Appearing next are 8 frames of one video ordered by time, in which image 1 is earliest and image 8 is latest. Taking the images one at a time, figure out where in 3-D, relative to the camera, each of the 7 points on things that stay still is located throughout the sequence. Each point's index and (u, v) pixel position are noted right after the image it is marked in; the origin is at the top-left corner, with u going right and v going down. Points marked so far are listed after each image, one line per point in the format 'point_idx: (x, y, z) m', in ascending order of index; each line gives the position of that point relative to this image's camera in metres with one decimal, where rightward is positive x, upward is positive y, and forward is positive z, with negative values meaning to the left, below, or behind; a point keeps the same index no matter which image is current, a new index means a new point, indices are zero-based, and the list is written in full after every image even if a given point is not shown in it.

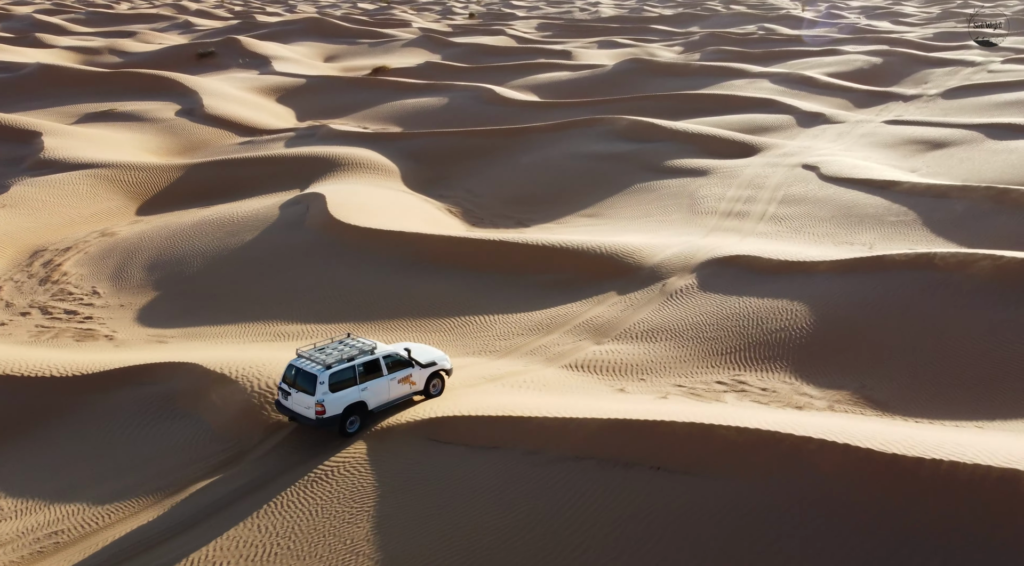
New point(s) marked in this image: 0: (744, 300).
0: (+4.5, -0.3, +18.7) m
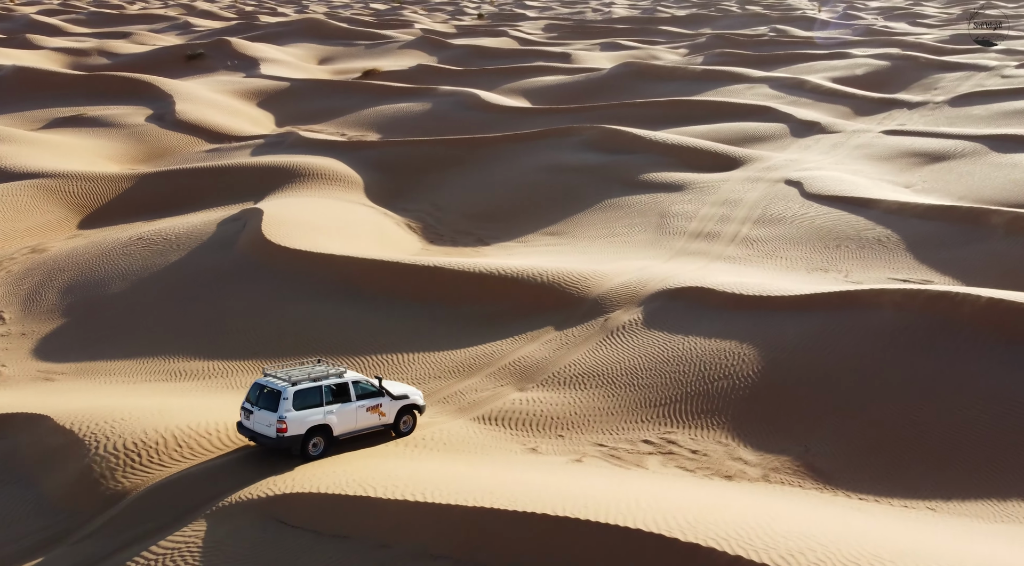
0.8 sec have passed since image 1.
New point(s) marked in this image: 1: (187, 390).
0: (+3.1, -1.0, +16.8) m
1: (-5.7, -1.9, +16.5) m
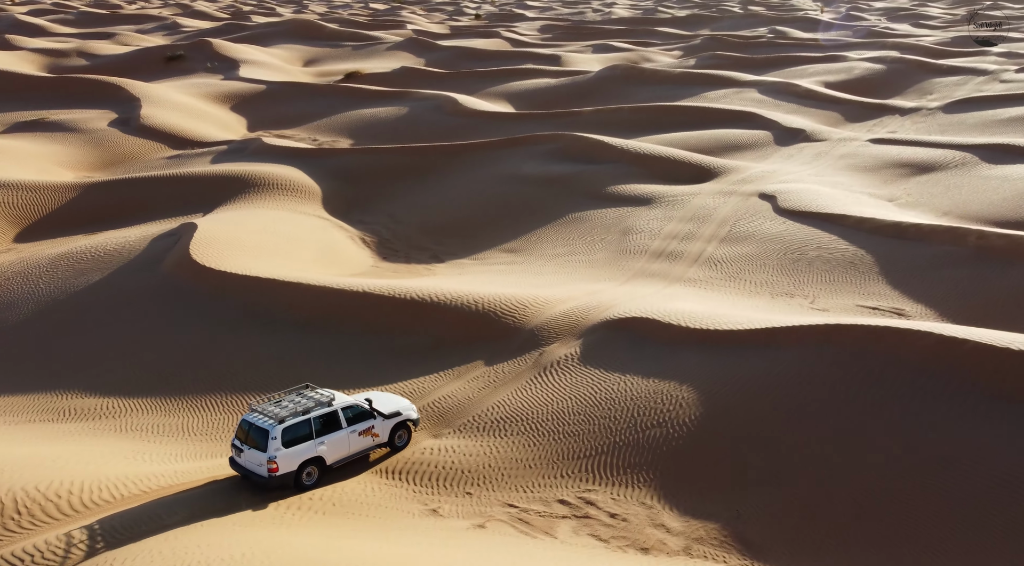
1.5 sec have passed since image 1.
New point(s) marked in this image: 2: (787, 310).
0: (+1.8, -1.5, +15.2) m
1: (-7.0, -2.4, +15.1) m
2: (+5.4, -0.6, +18.9) m
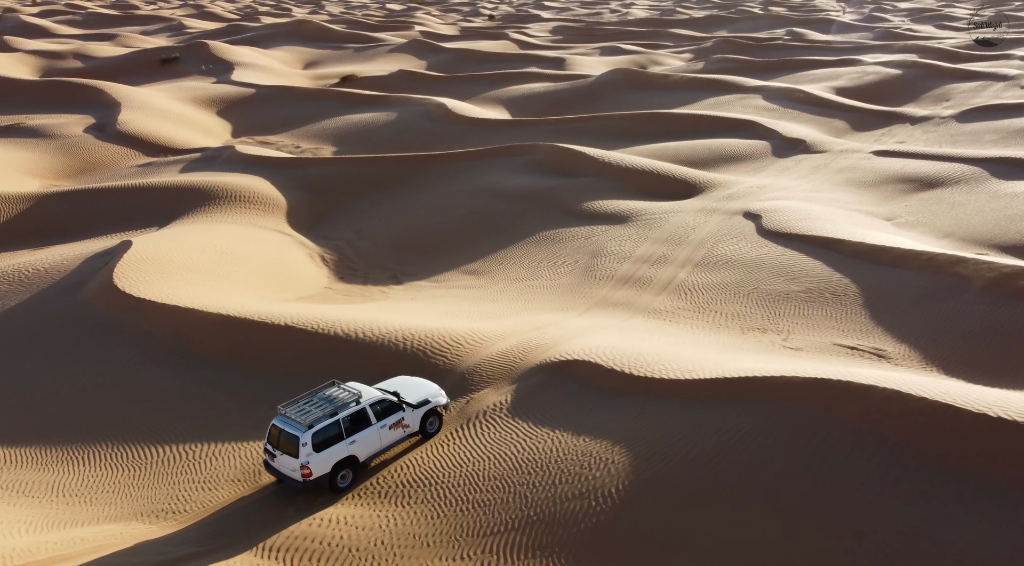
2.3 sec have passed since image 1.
0: (+0.6, -2.1, +13.4) m
1: (-8.2, -2.9, +13.5) m
2: (+4.3, -1.2, +17.0) m
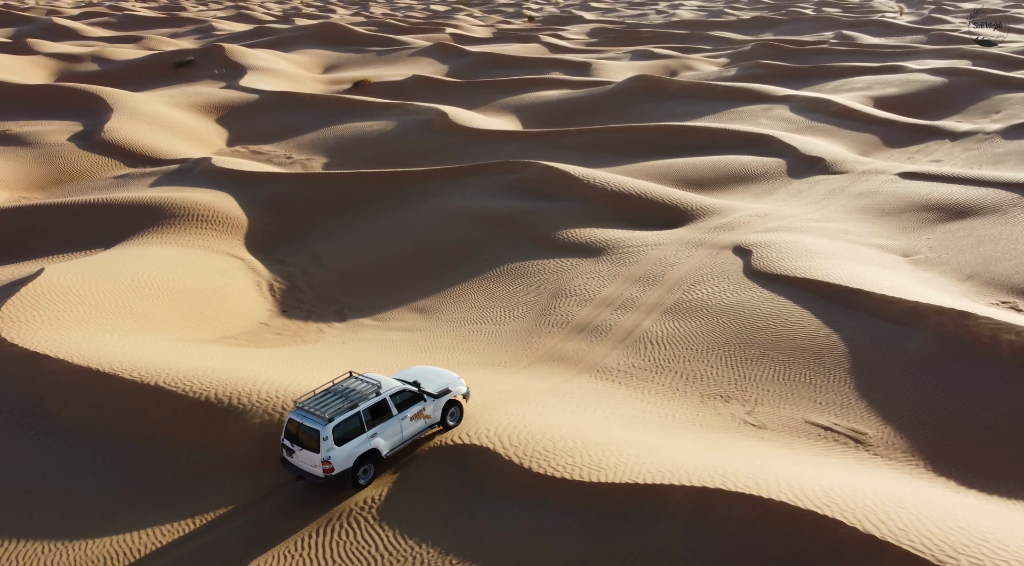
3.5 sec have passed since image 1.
0: (-1.0, -3.0, +10.8) m
1: (-9.8, -3.6, +11.4) m
2: (+2.9, -2.1, +14.1) m
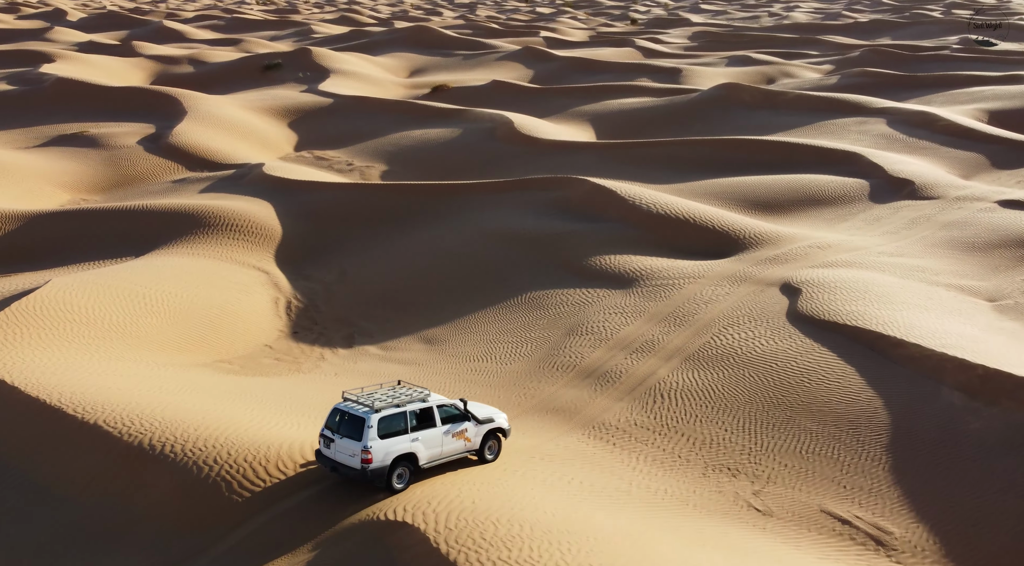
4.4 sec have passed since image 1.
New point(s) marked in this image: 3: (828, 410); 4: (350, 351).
0: (-2.0, -3.6, +9.1) m
1: (-10.6, -3.9, +10.7) m
2: (+2.4, -2.9, +12.0) m
3: (+4.7, -1.9, +14.2) m
4: (-3.3, -1.4, +19.4) m
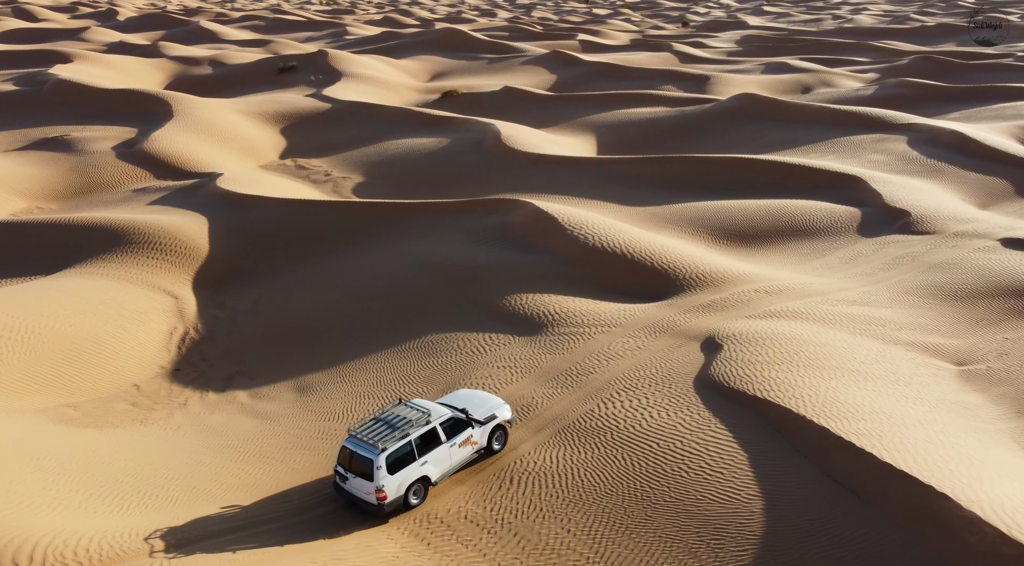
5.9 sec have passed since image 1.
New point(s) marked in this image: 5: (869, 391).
0: (-4.8, -4.3, +7.1) m
1: (-13.3, -4.4, +9.3) m
2: (-0.2, -3.7, +9.6) m
3: (+2.2, -2.8, +11.7) m
4: (-5.3, -2.1, +17.5) m
5: (+5.3, -1.6, +14.6) m
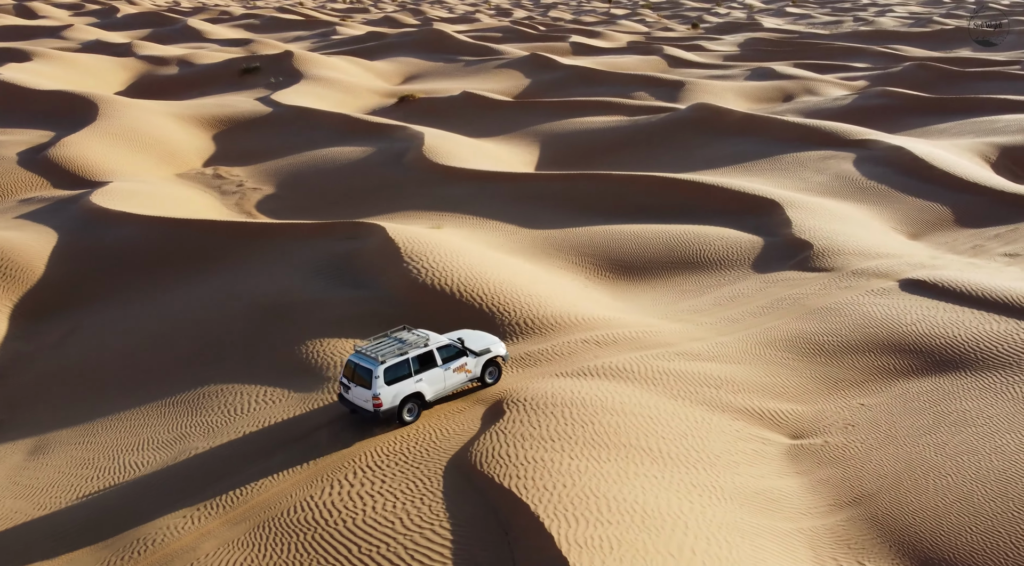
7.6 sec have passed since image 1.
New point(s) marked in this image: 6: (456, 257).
0: (-8.8, -5.0, +5.1) m
1: (-17.3, -4.9, +7.7) m
2: (-4.2, -4.5, +7.5) m
3: (-1.6, -3.6, +9.4) m
4: (-8.9, -2.8, +15.5) m
5: (+1.6, -2.5, +12.3) m
6: (-1.3, +0.6, +19.8) m
